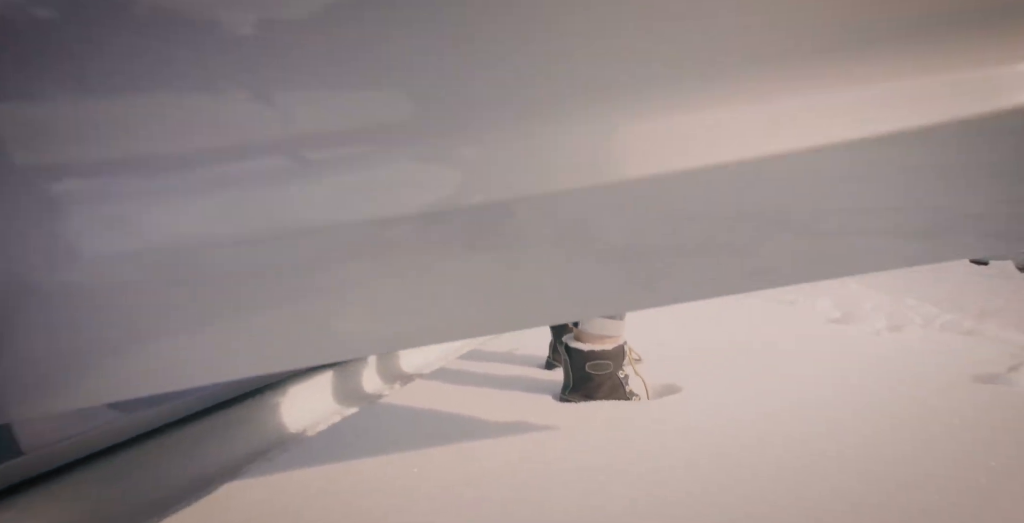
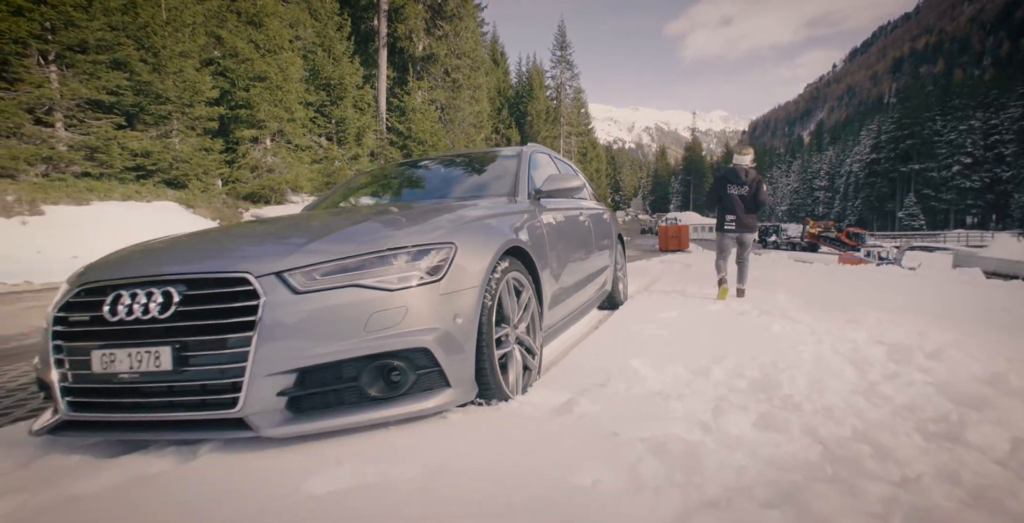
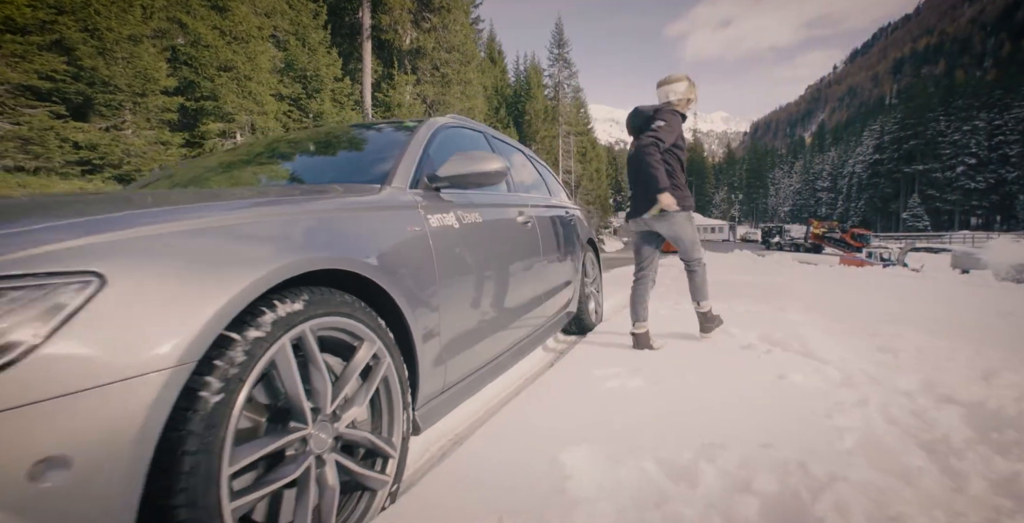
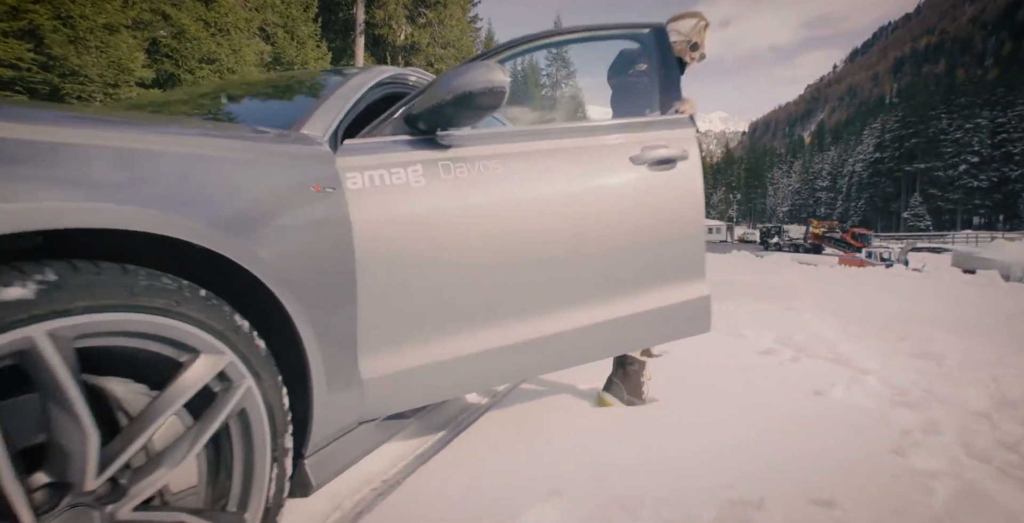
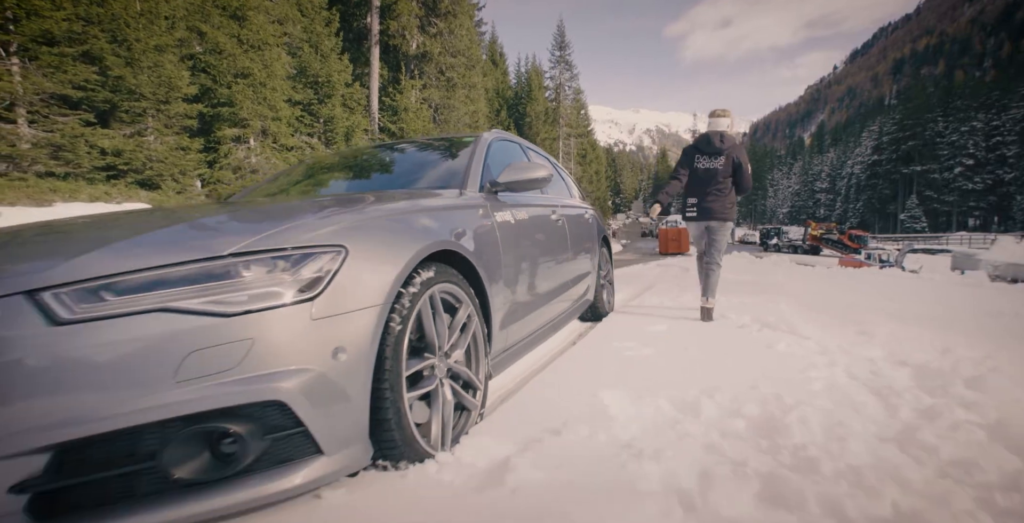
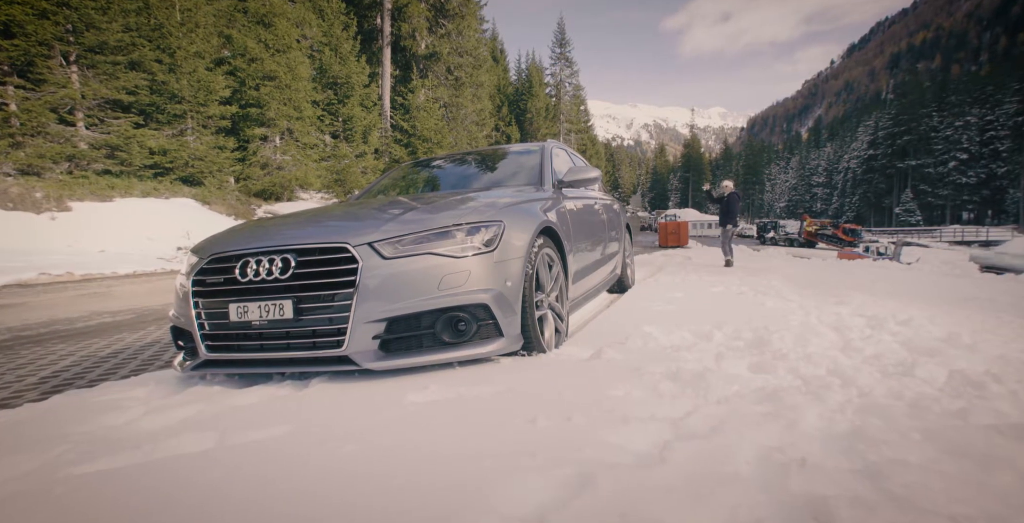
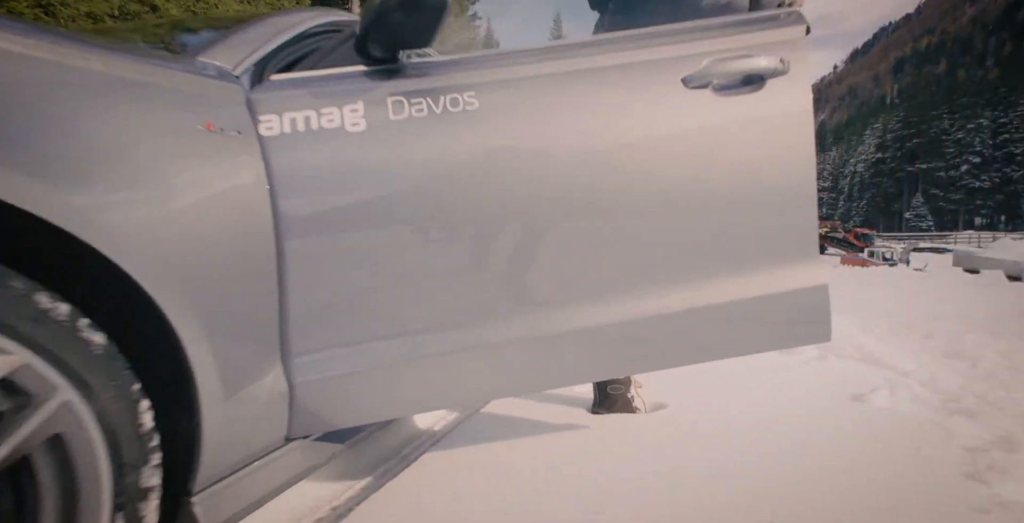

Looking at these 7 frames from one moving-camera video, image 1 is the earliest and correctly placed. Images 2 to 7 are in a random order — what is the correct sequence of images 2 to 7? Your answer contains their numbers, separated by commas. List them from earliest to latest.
7, 4, 3, 5, 2, 6
